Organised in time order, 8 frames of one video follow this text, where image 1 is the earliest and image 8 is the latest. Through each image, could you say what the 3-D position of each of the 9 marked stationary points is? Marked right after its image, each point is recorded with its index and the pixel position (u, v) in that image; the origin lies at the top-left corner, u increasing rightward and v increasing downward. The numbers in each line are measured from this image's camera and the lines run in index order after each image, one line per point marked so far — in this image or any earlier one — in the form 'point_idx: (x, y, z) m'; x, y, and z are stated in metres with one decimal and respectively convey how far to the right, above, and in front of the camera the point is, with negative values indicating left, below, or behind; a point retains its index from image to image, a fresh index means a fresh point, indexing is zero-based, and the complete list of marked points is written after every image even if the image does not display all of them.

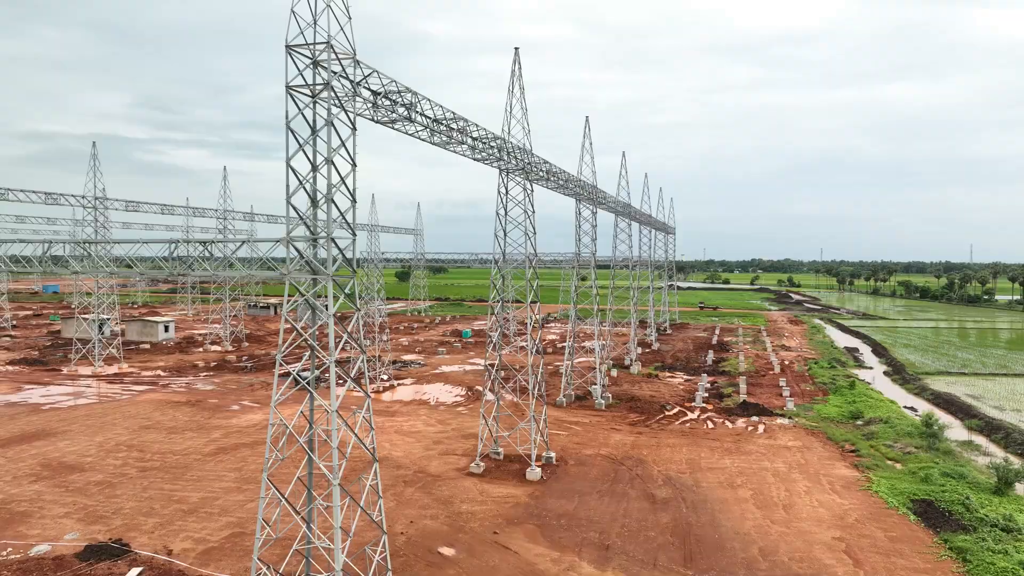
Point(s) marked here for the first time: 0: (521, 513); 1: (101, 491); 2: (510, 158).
0: (+0.2, -4.8, +15.2) m
1: (-9.3, -4.6, +16.0) m
2: (-0.1, +3.3, +17.6) m
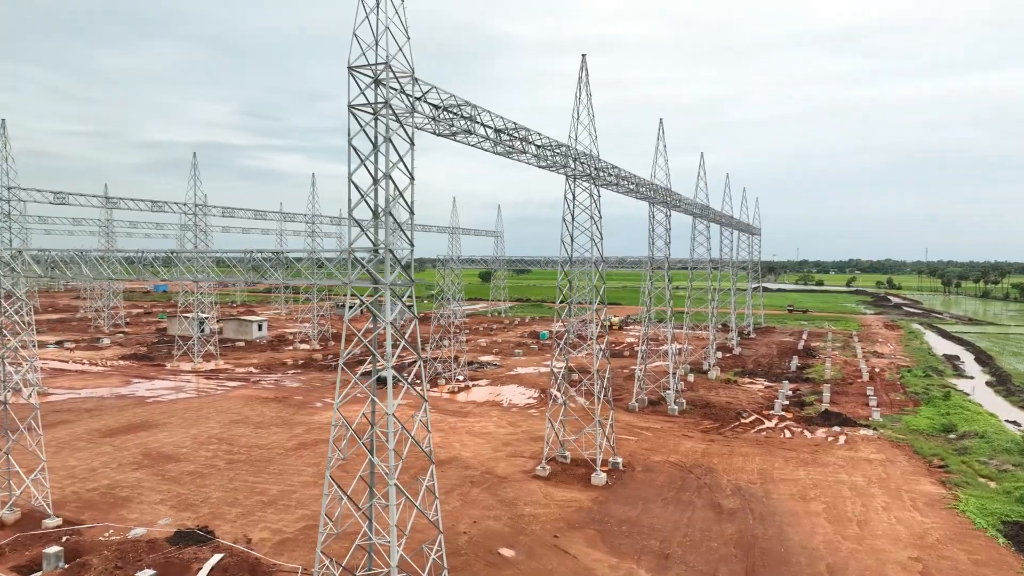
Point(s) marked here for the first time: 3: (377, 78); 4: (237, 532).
0: (+1.5, -5.0, +15.3) m
1: (-7.8, -4.7, +17.2) m
2: (+1.6, +3.1, +17.8) m
3: (-1.9, +3.1, +10.2) m
4: (-5.4, -4.8, +13.9) m
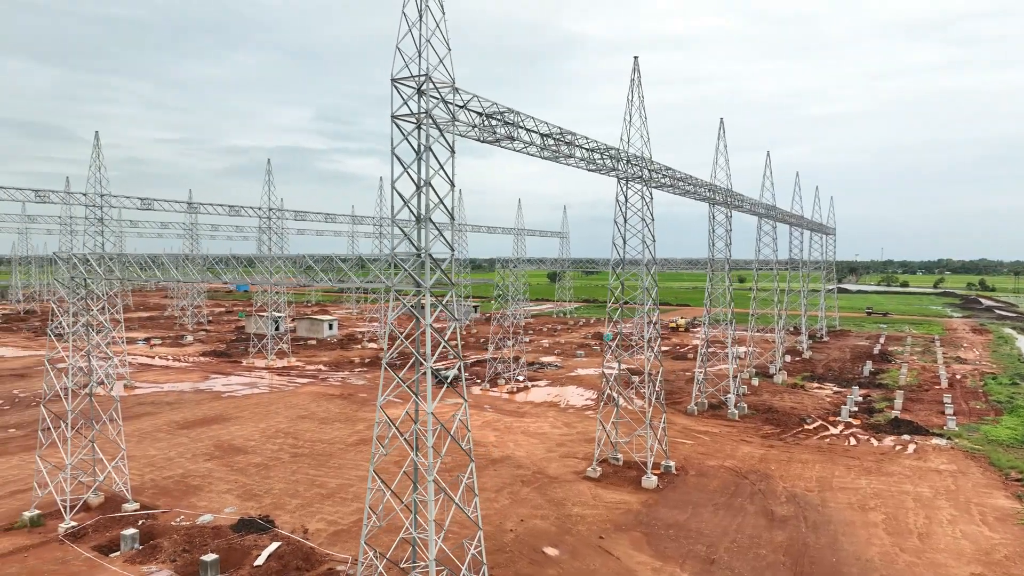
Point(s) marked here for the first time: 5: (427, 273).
0: (+2.6, -5.0, +15.3) m
1: (-6.5, -4.7, +18.1) m
2: (+2.9, +3.1, +17.8) m
3: (-1.3, +3.0, +10.6) m
4: (-4.5, -4.8, +14.7) m
5: (-1.3, +0.2, +10.8) m
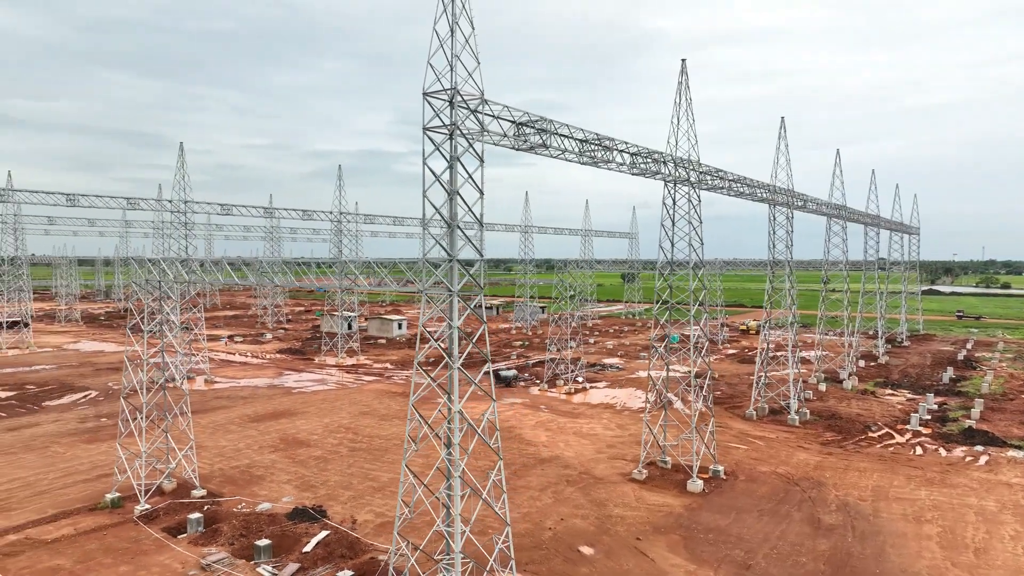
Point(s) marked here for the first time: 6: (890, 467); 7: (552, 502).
0: (+3.5, -5.1, +15.4) m
1: (-5.3, -4.8, +19.1) m
2: (+4.1, +3.0, +17.8) m
3: (-0.9, +3.0, +11.1) m
4: (-3.6, -4.9, +15.5) m
5: (-0.8, +0.2, +11.3) m
6: (+10.6, -5.0, +19.9) m
7: (+0.9, -5.0, +16.5) m
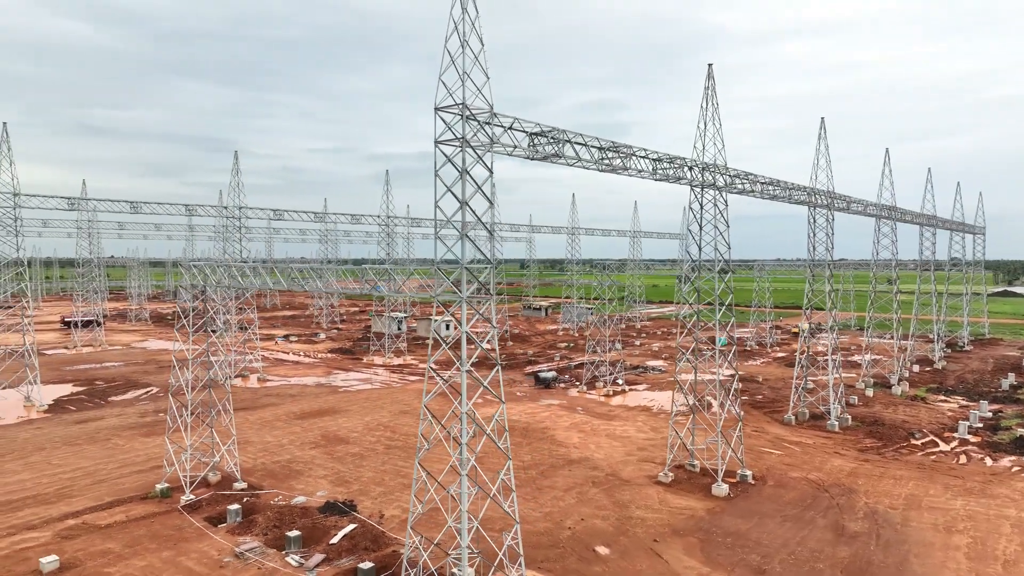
0: (+3.9, -5.2, +15.5) m
1: (-4.5, -4.9, +19.9) m
2: (+4.7, +2.9, +17.8) m
3: (-0.8, +2.9, +11.5) m
4: (-3.1, -5.0, +16.2) m
5: (-0.7, +0.1, +11.7) m
6: (+11.4, -5.1, +19.5) m
7: (+1.5, -5.1, +16.8) m
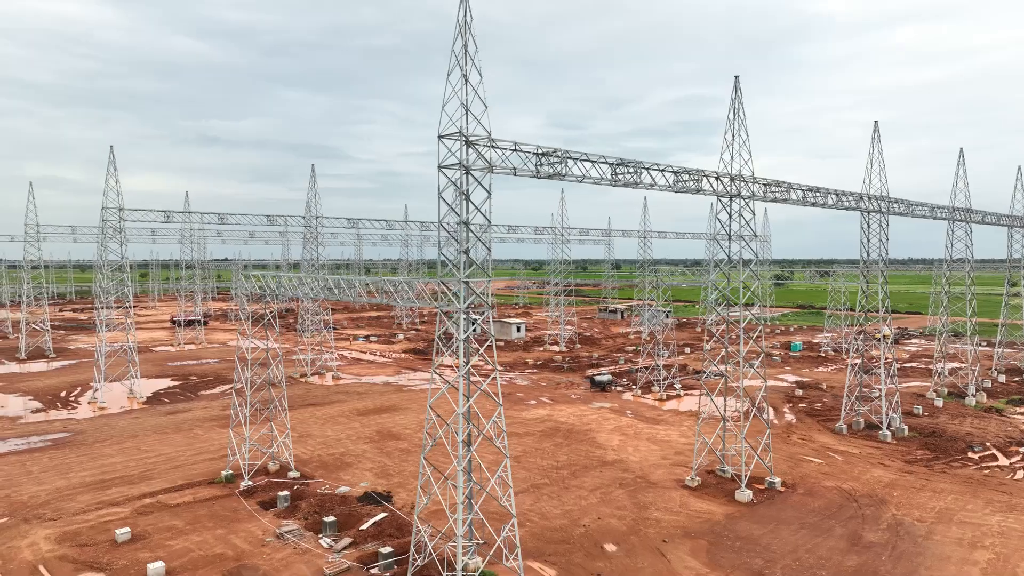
0: (+4.3, -5.4, +16.0) m
1: (-3.4, -5.1, +21.4) m
2: (+5.5, +2.7, +18.2) m
3: (-0.8, +2.6, +12.6) m
4: (-2.6, -5.2, +17.5) m
5: (-0.7, -0.2, +12.8) m
6: (+12.3, -5.4, +18.9) m
7: (+2.1, -5.3, +17.6) m
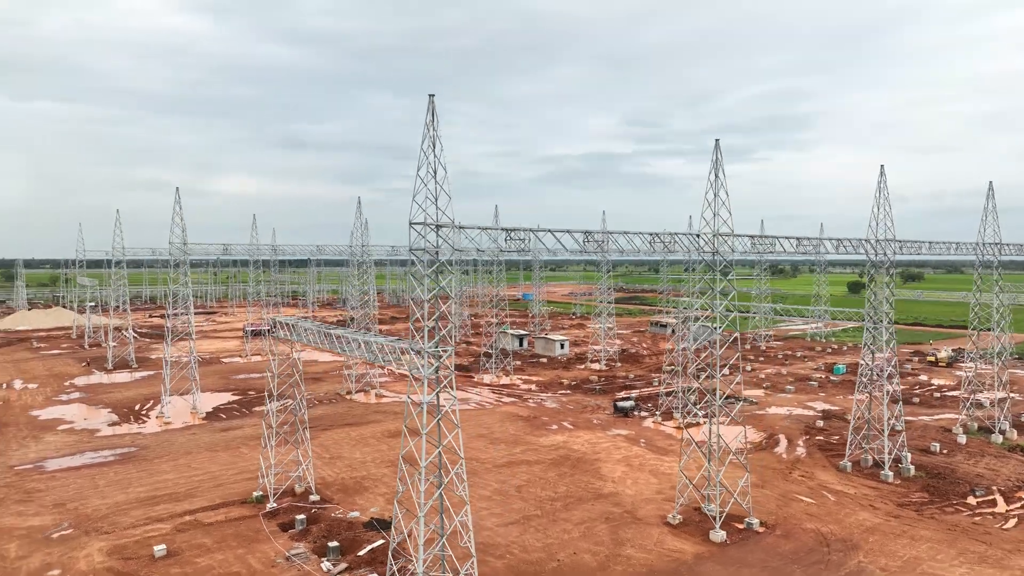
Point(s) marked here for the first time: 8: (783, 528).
0: (+3.9, -6.8, +17.2) m
1: (-3.3, -6.4, +23.5) m
2: (+5.2, +1.3, +19.3) m
3: (-1.6, +1.3, +14.5) m
4: (-2.9, -6.6, +19.5) m
5: (-1.5, -1.5, +14.6) m
6: (+12.1, -6.8, +19.3) m
7: (+1.8, -6.7, +19.1) m
8: (+7.6, -6.7, +19.8) m
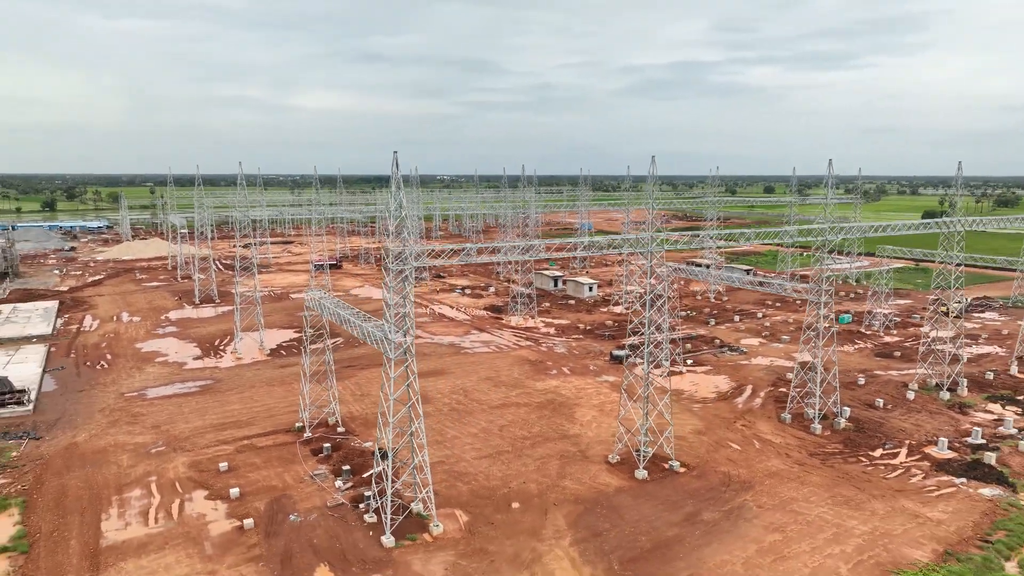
0: (+2.6, -6.7, +22.6) m
1: (-3.8, -5.4, +29.5) m
2: (+4.2, +1.6, +23.6) m
3: (-3.1, +1.1, +19.5) m
4: (-3.8, -6.1, +25.6) m
5: (-3.0, -1.6, +20.0) m
6: (+11.0, -6.6, +23.8) m
7: (+0.7, -6.3, +24.6) m
8: (+6.6, -6.4, +24.7) m
